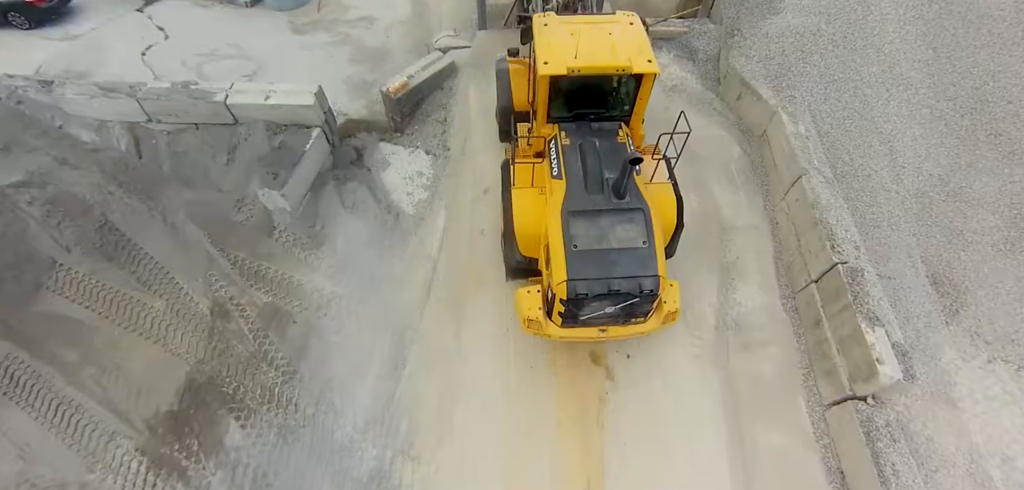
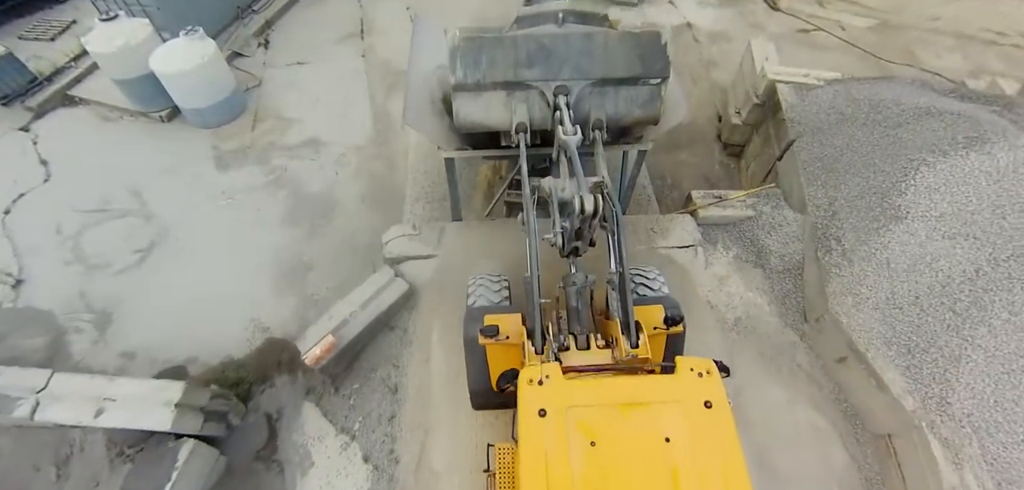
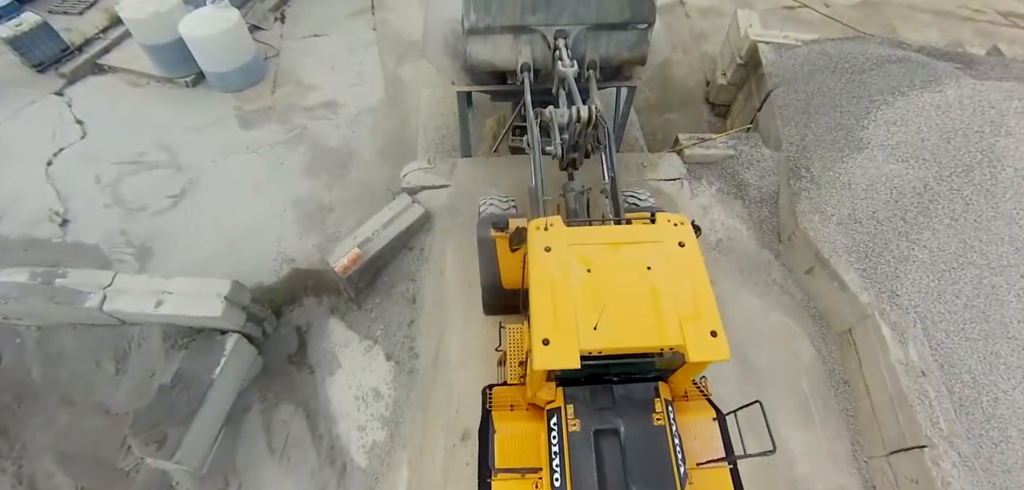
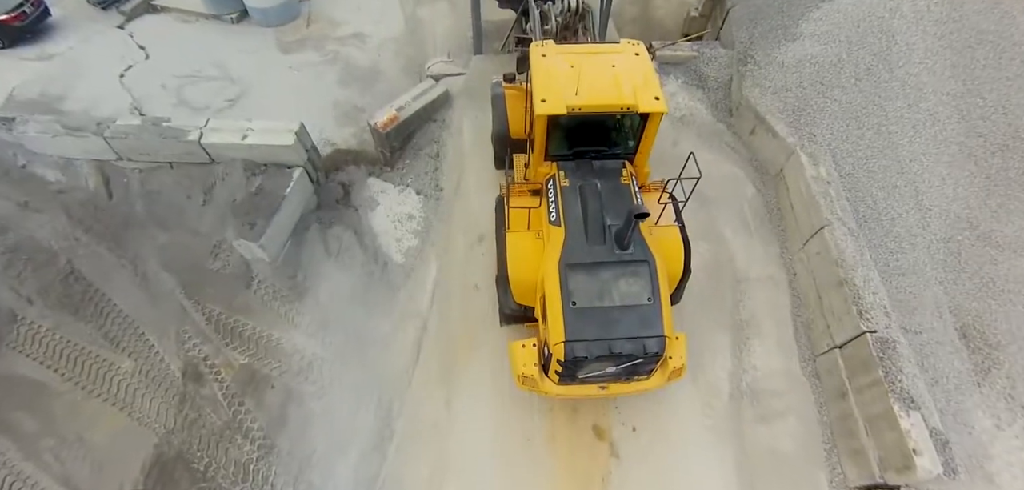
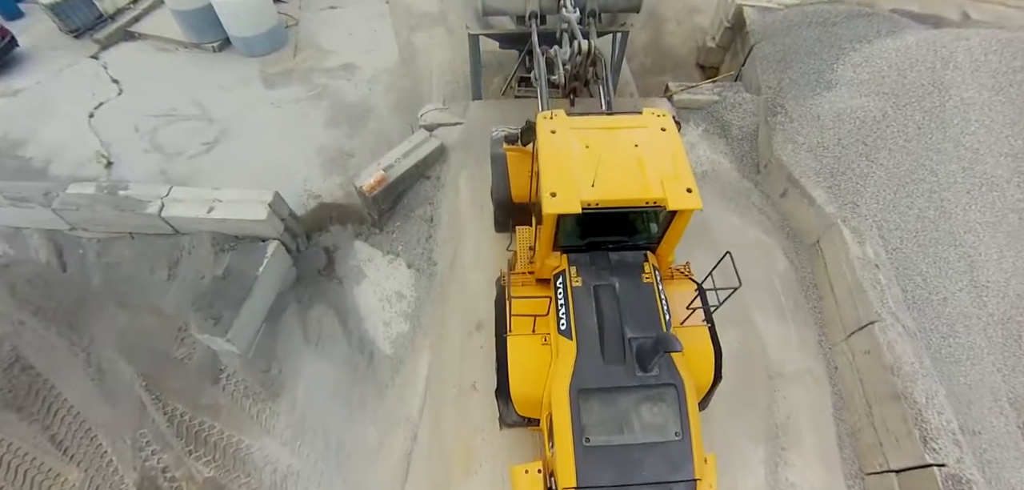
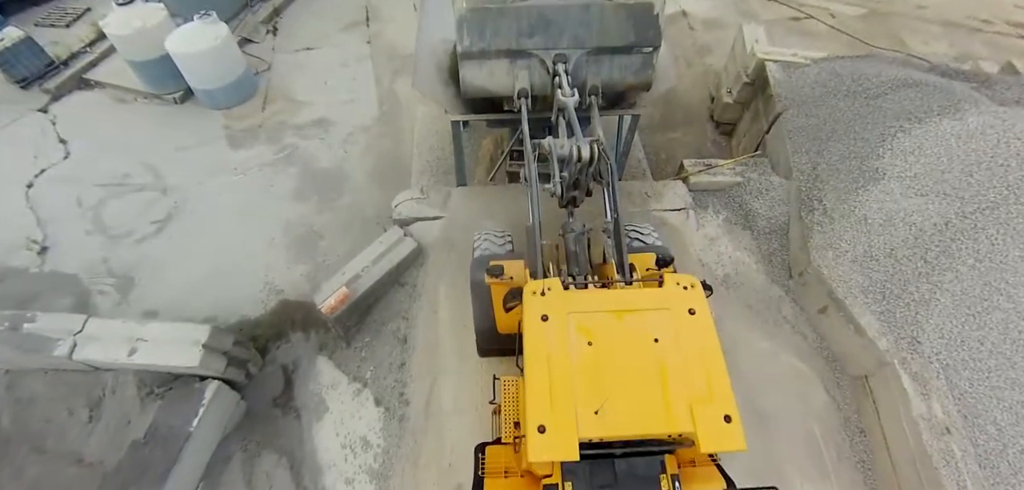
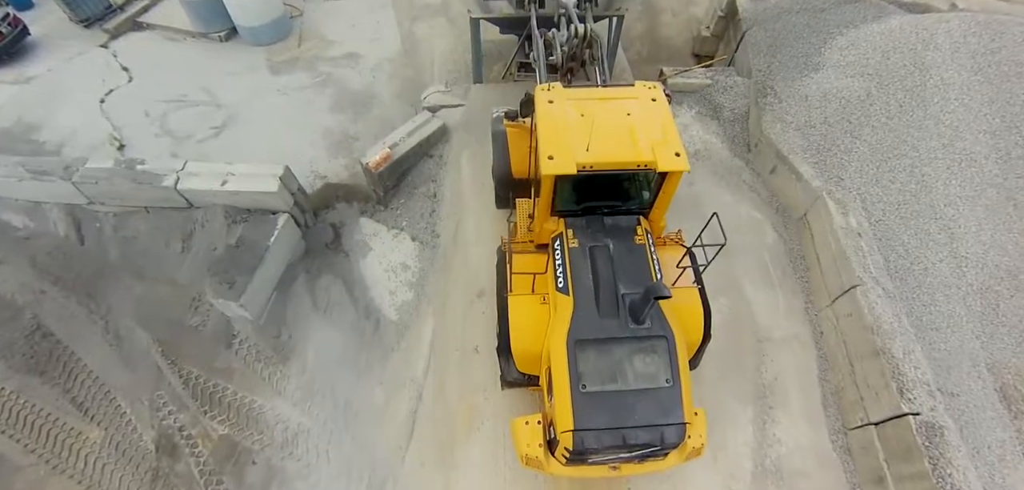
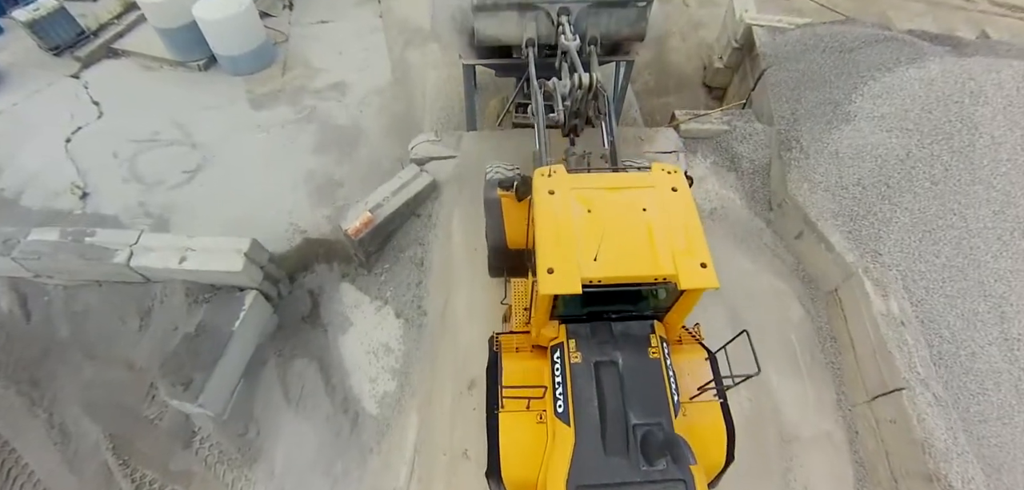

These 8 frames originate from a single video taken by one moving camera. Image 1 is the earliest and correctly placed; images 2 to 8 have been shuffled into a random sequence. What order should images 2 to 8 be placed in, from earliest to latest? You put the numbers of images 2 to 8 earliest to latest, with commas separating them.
4, 7, 5, 8, 3, 6, 2
